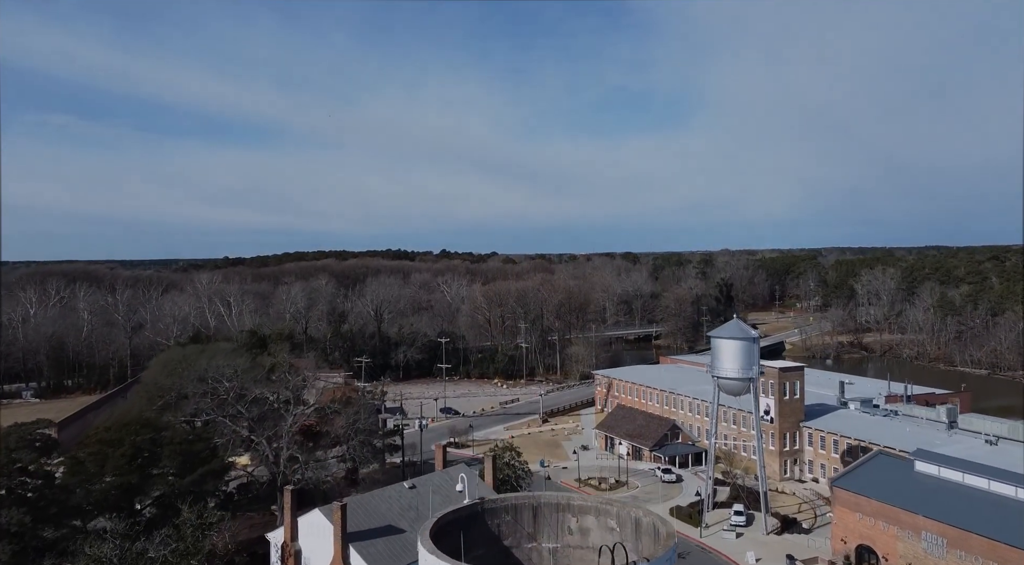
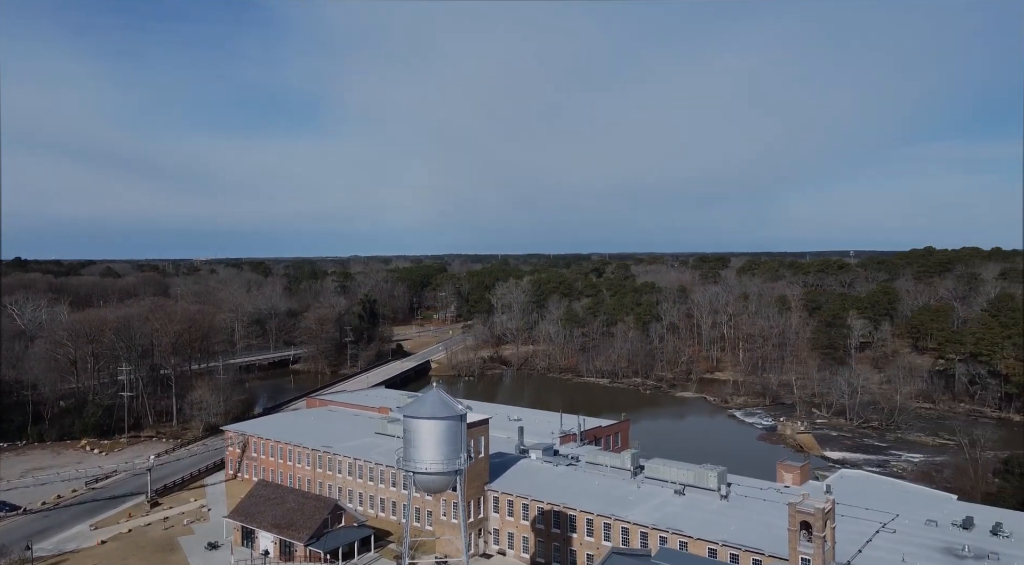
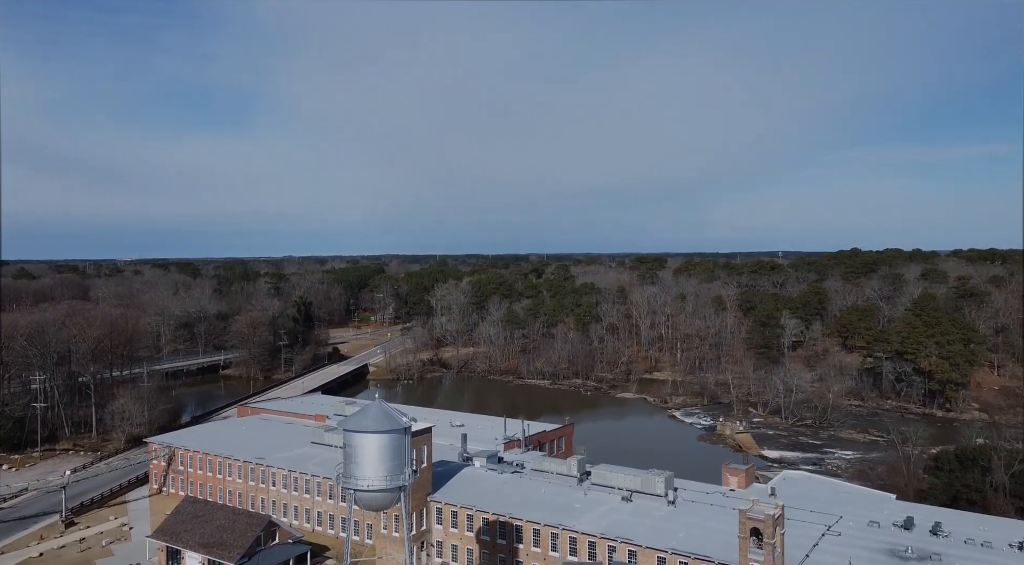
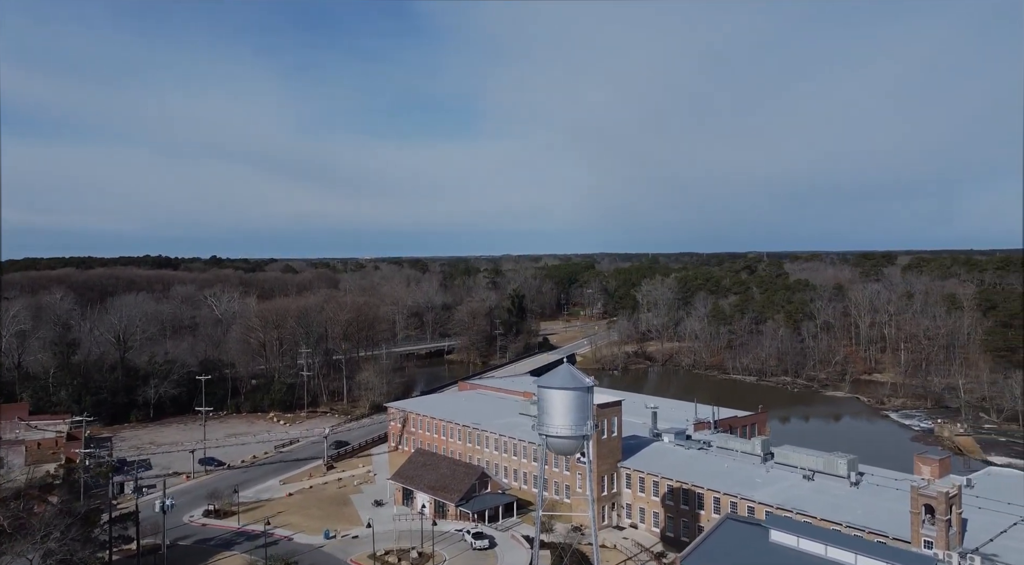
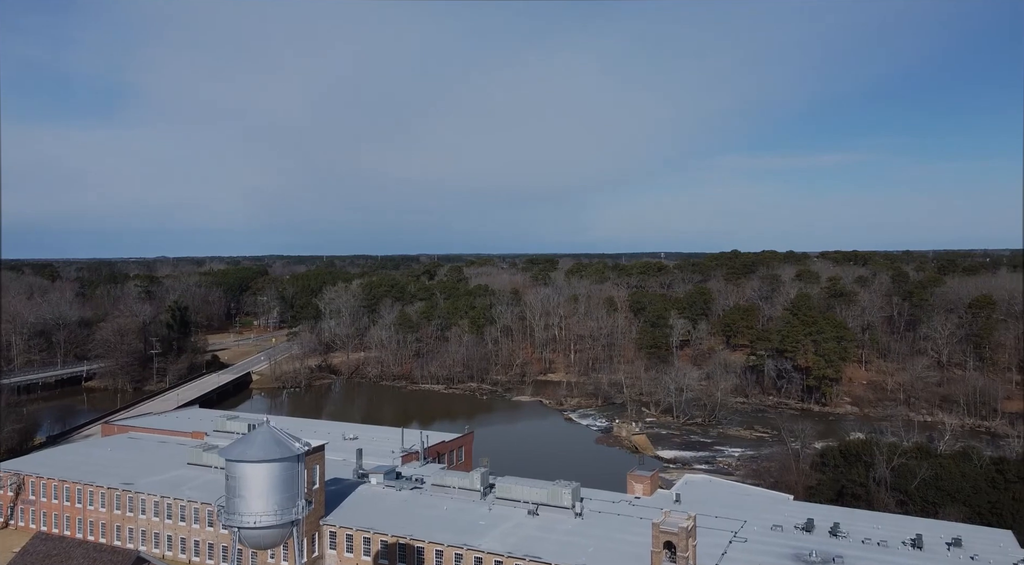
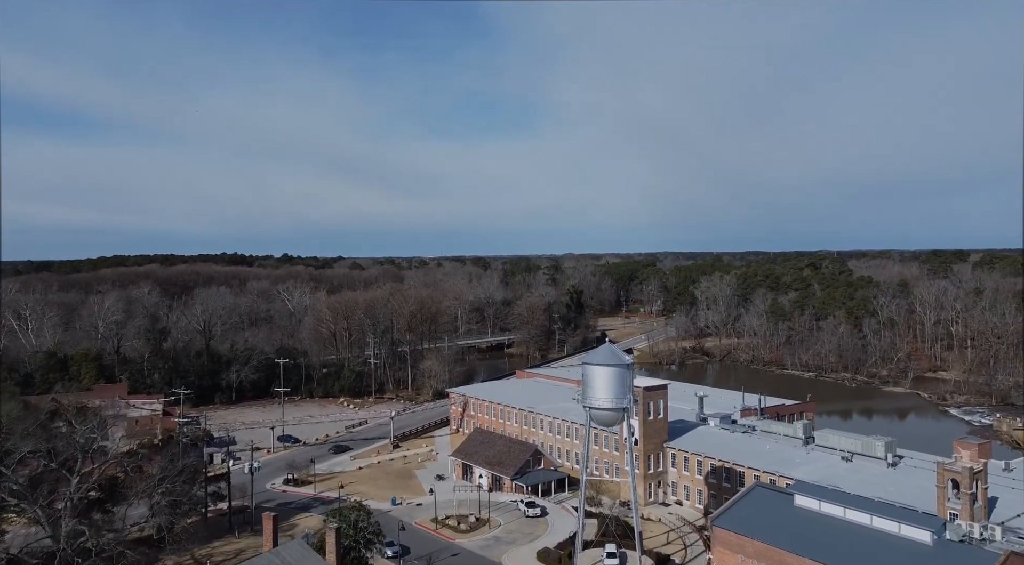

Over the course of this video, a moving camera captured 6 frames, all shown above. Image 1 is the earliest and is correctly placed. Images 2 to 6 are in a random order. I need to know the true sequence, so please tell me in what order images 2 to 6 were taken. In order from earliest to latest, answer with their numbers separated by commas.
6, 4, 2, 3, 5
